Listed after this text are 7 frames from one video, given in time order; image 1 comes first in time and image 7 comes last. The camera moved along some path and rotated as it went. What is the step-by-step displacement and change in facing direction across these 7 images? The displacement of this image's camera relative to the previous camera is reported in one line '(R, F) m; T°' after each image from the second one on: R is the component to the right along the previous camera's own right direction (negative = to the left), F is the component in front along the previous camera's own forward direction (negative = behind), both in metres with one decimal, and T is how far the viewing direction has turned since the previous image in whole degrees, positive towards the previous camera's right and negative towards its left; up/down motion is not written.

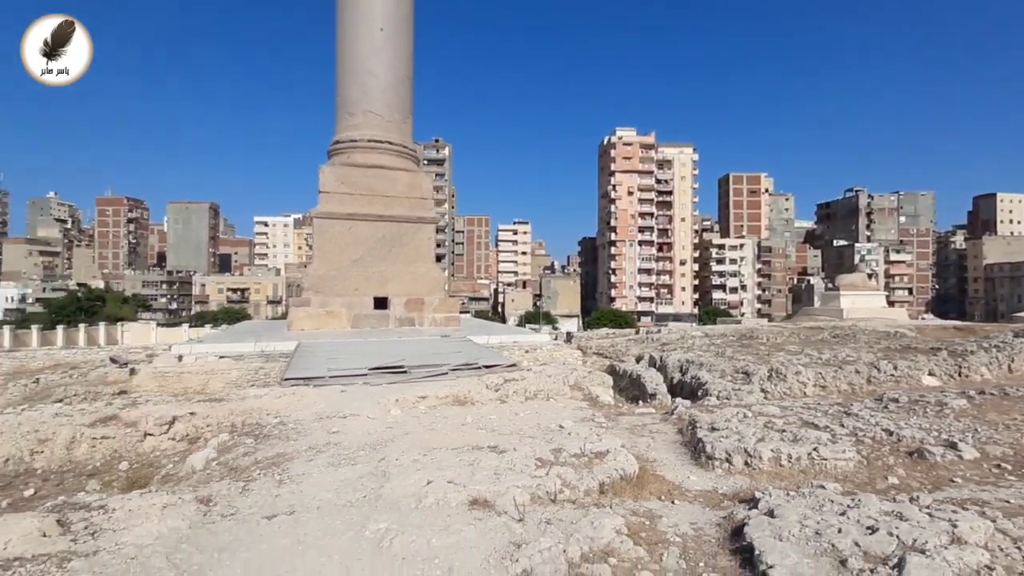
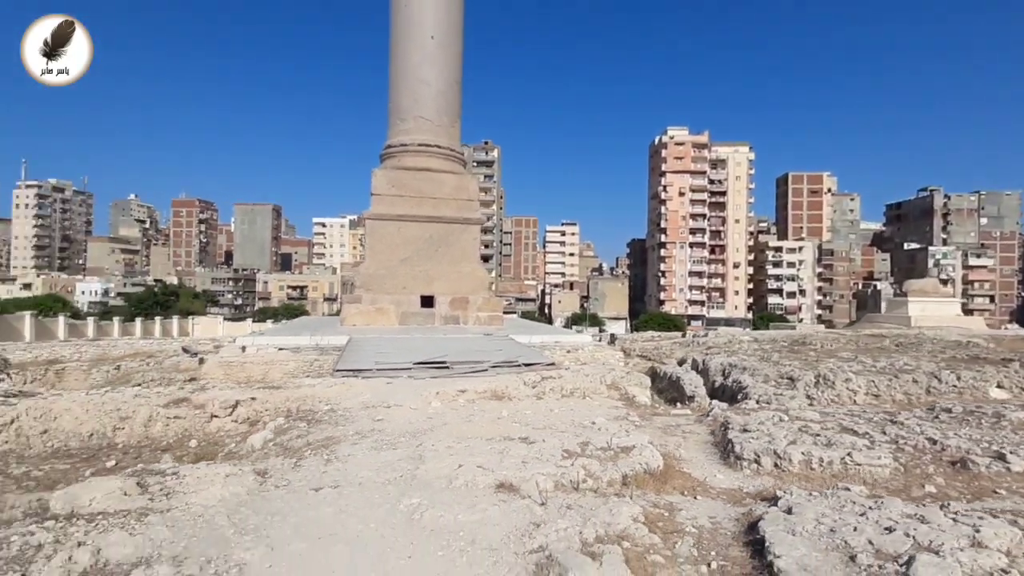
(+0.1, -0.2) m; -5°
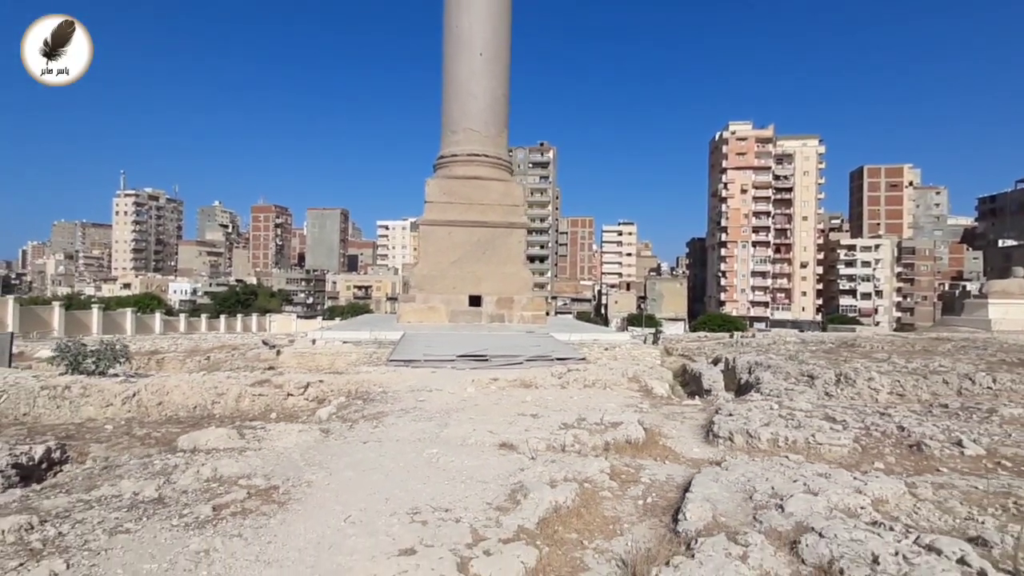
(+0.5, -0.8) m; -7°
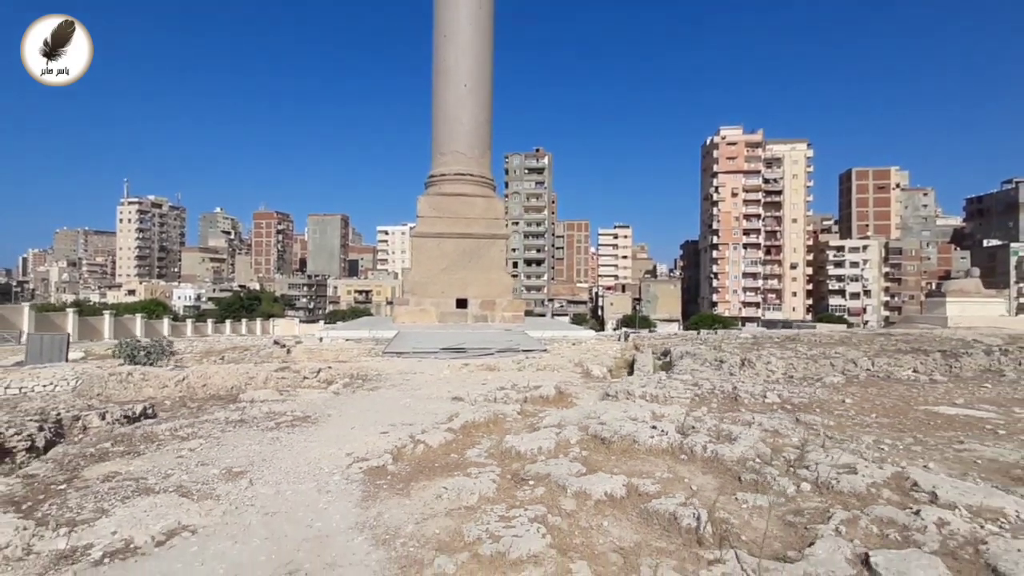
(+0.6, -2.0) m; 0°
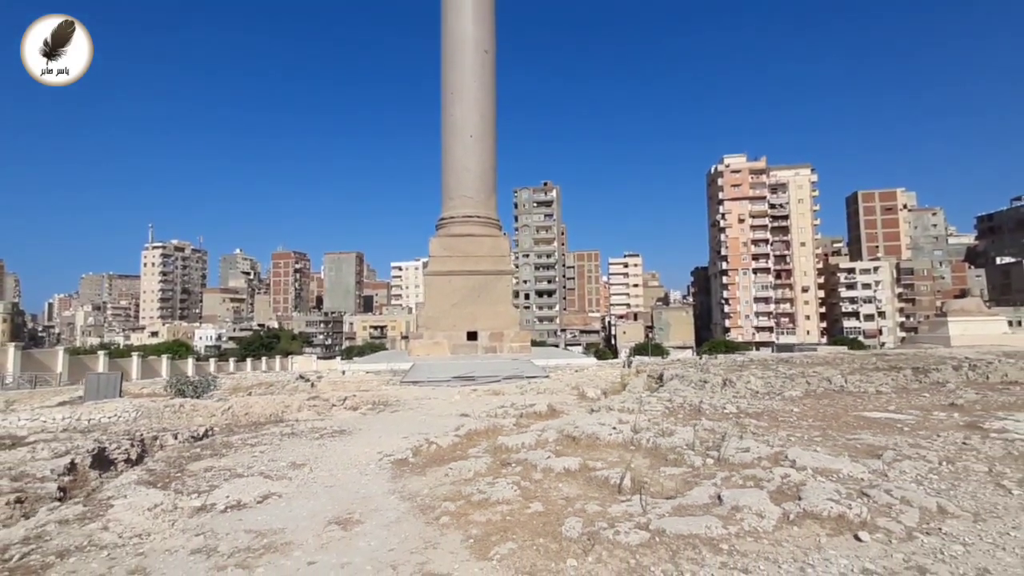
(+0.3, -1.3) m; -1°
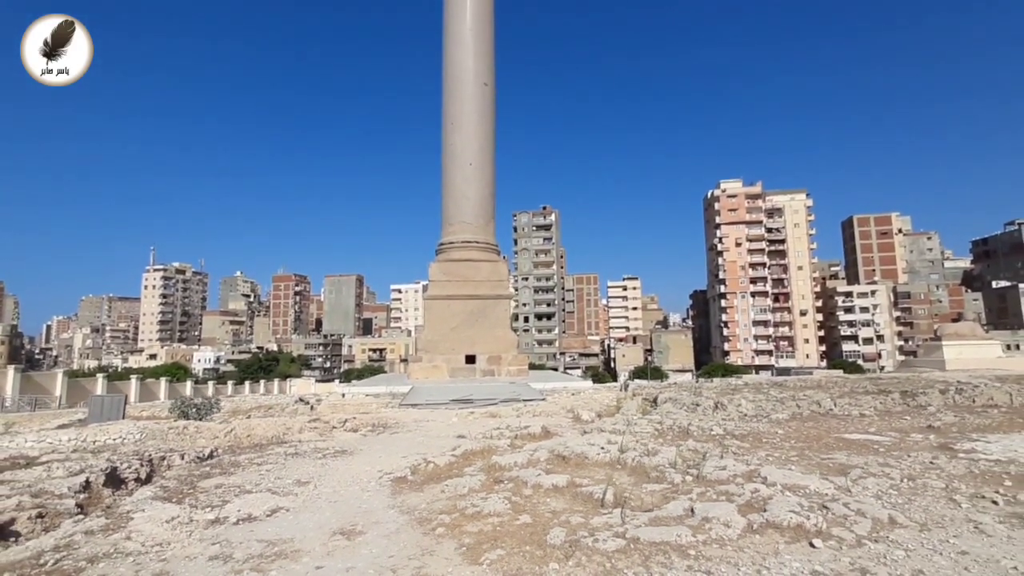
(+0.1, -0.4) m; 0°
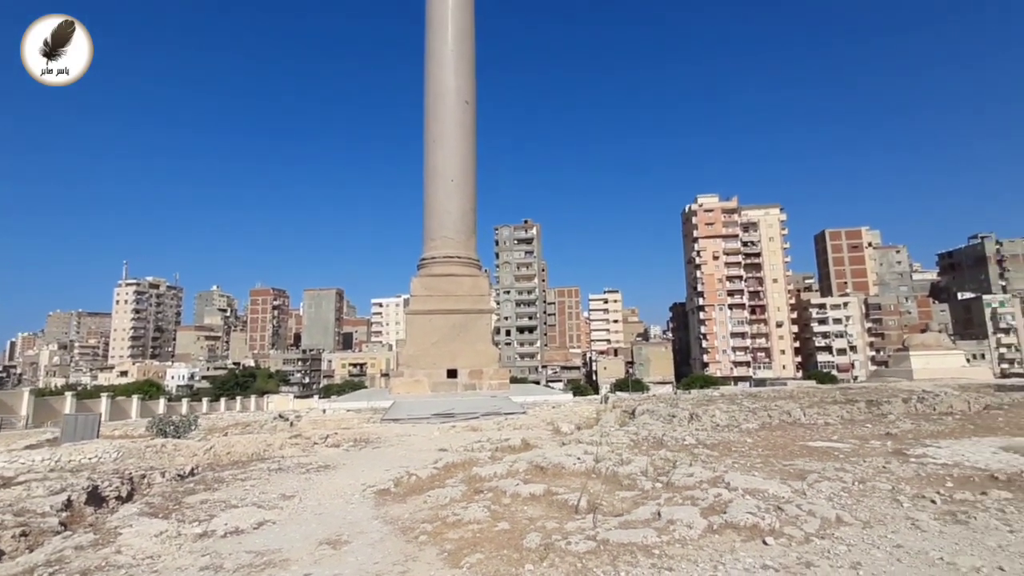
(0.0, -0.3) m; +2°
